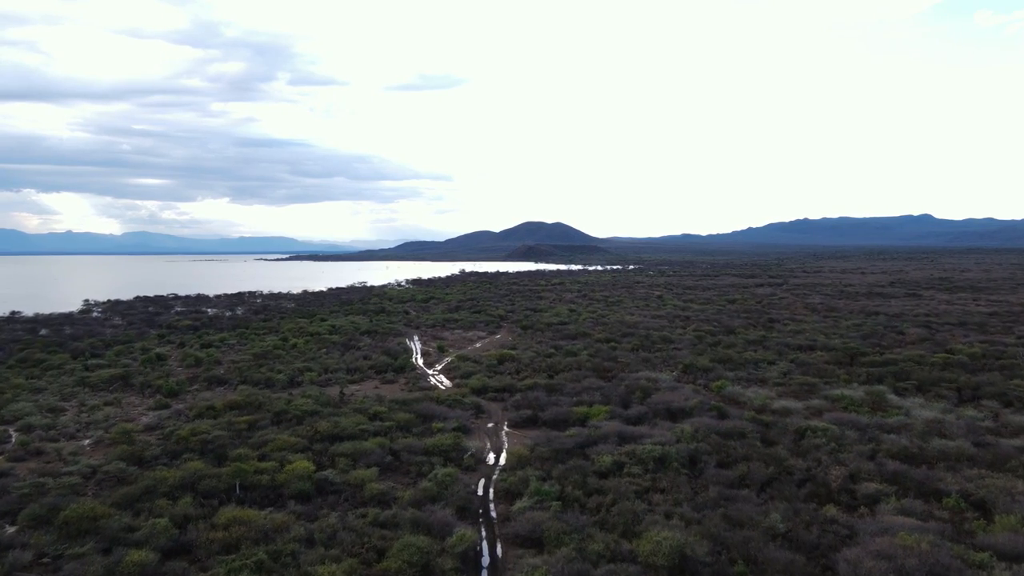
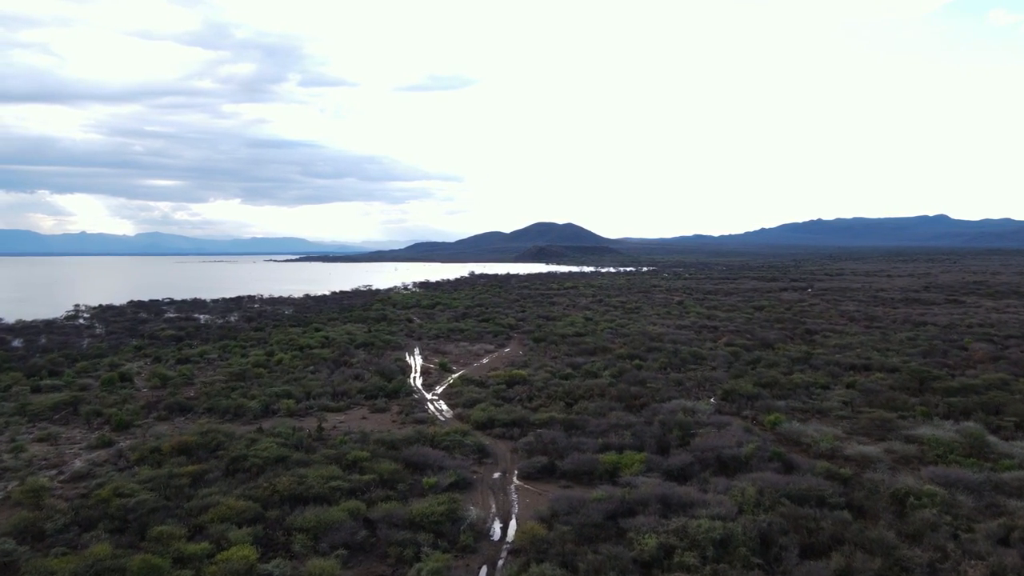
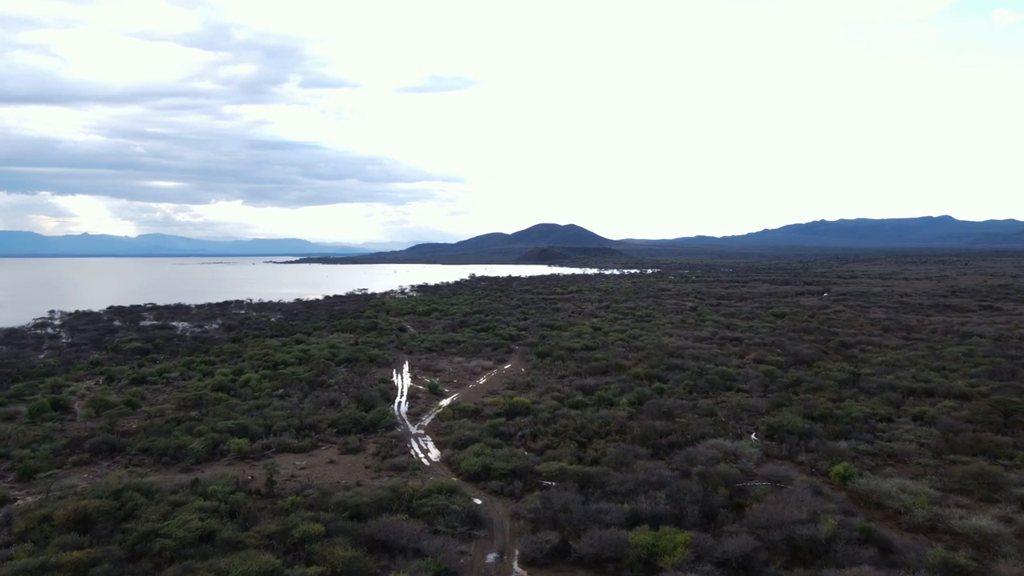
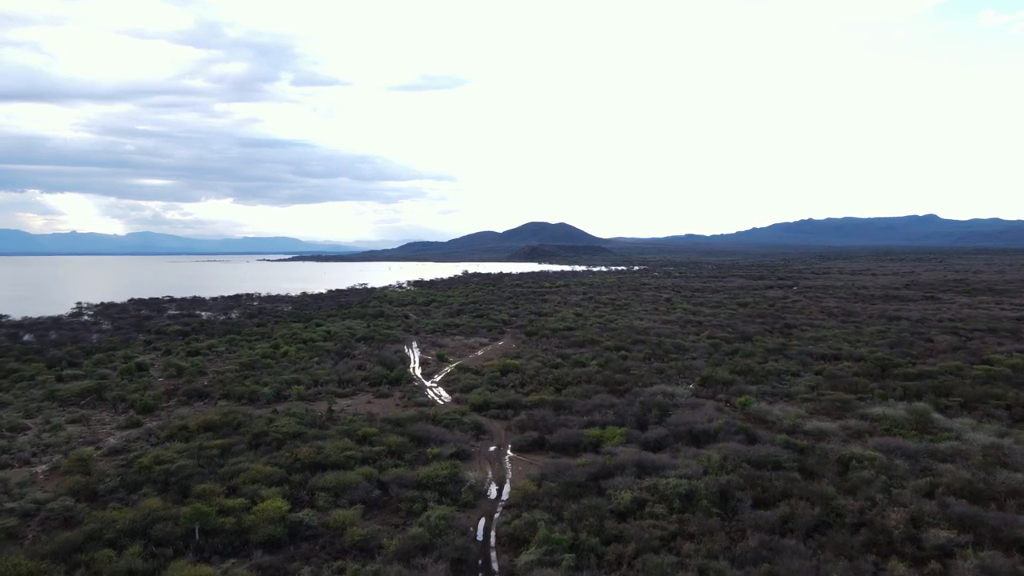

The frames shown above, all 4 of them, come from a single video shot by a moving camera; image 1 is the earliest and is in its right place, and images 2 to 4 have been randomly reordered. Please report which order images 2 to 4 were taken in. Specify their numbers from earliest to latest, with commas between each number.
4, 2, 3
